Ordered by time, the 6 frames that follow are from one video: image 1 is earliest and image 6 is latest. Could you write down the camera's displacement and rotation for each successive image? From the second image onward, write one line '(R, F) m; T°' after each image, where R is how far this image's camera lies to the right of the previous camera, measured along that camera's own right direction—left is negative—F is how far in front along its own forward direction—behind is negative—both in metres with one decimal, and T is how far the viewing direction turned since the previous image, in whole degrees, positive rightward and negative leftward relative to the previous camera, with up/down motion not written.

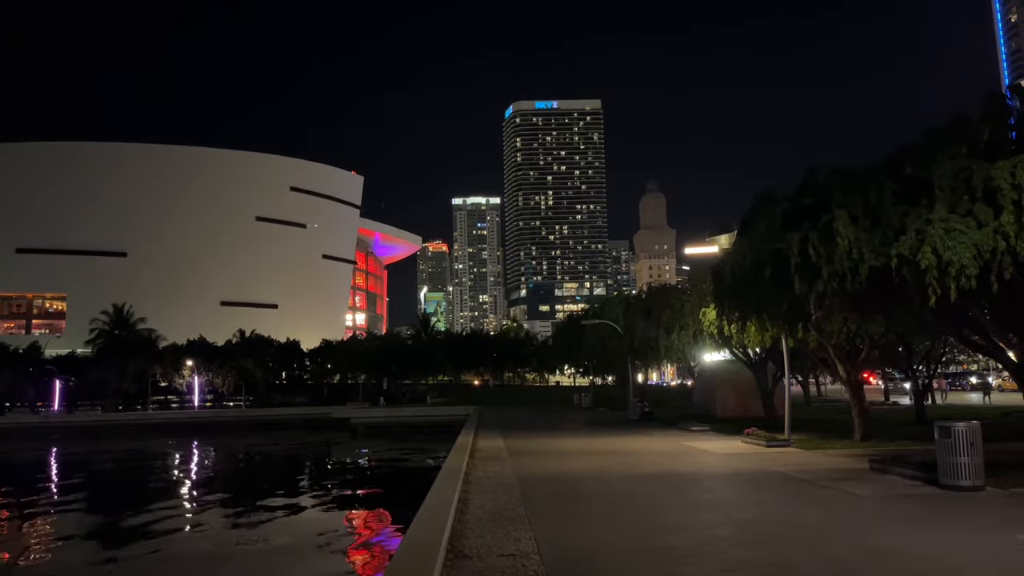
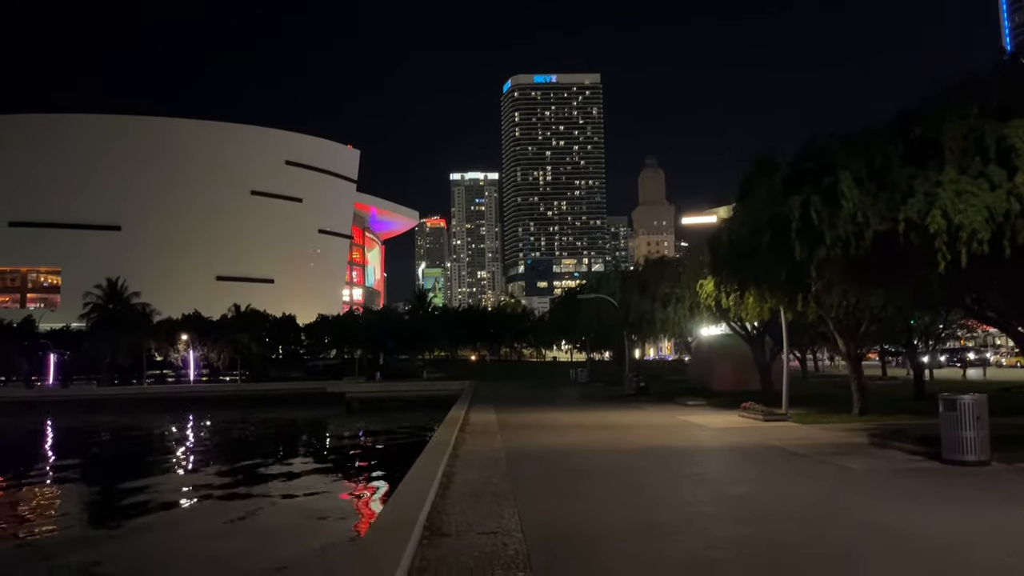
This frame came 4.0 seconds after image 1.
(+0.1, +0.4) m; 0°
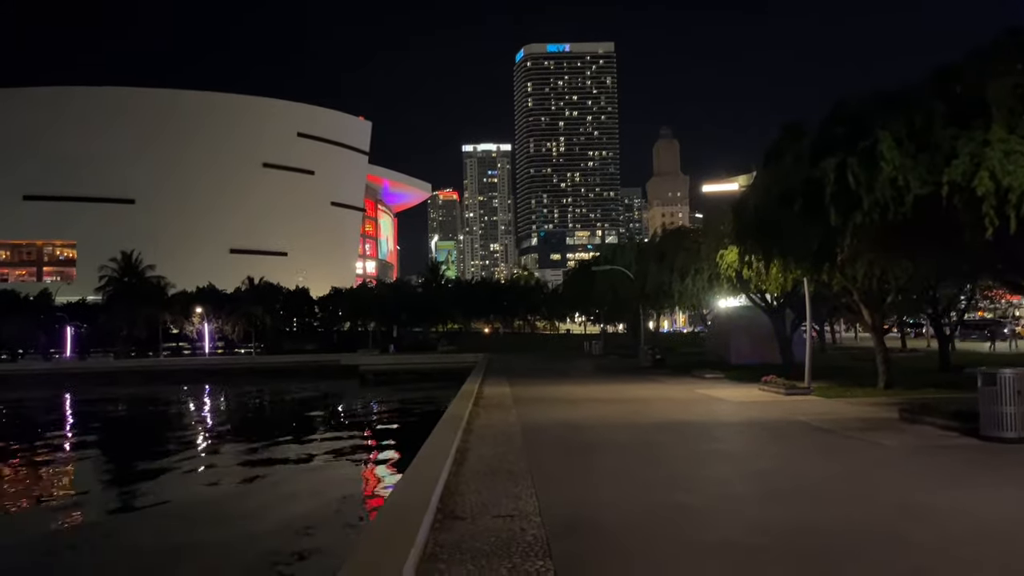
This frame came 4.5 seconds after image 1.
(0.0, +0.4) m; -1°
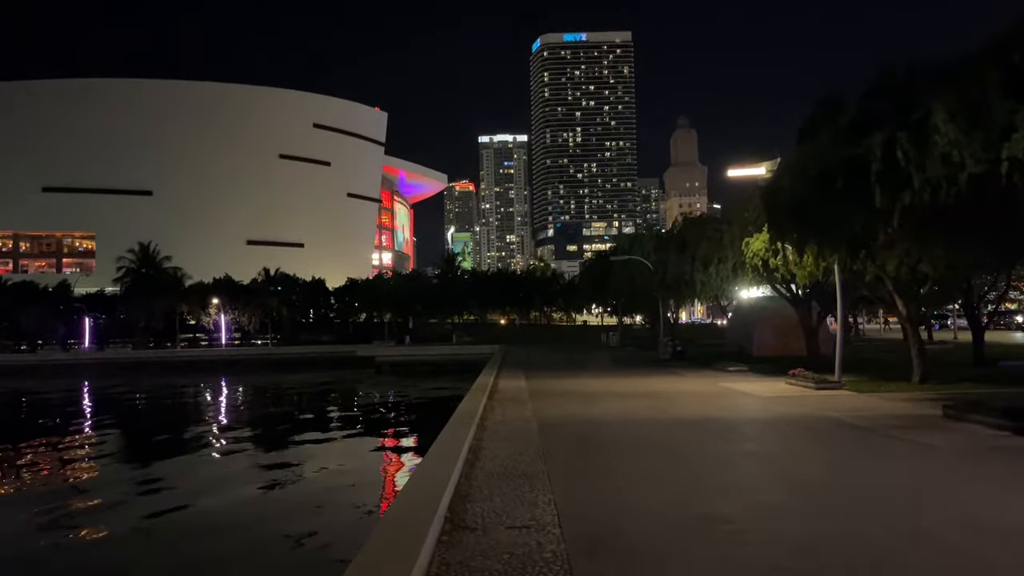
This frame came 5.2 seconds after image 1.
(0.0, +0.5) m; -1°
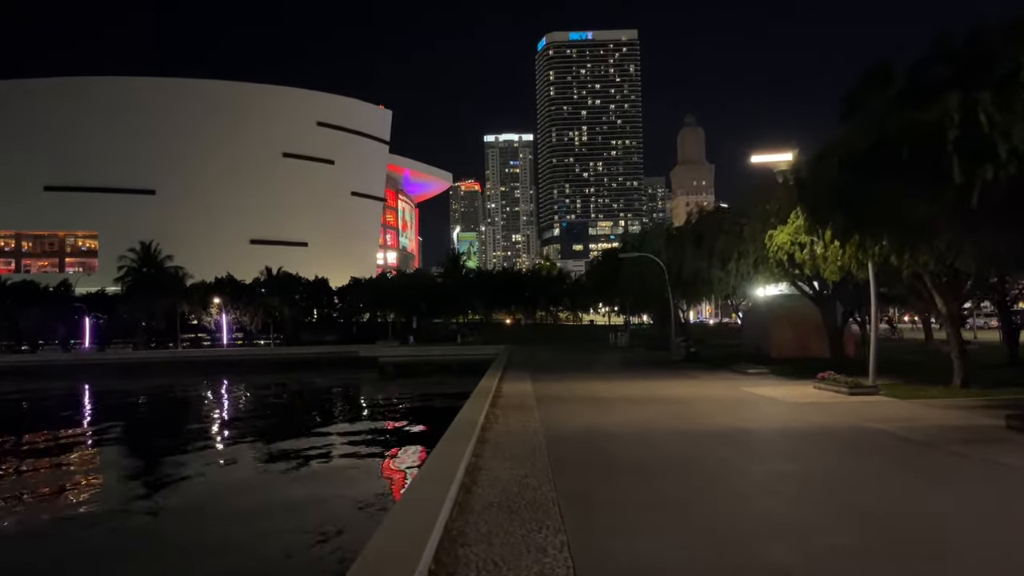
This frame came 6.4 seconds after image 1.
(0.0, +1.0) m; 0°
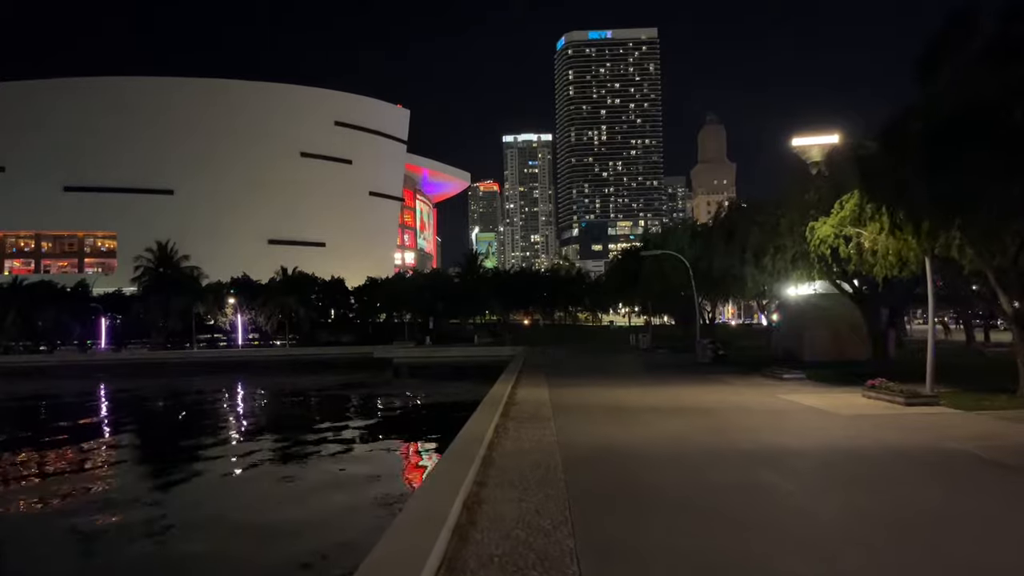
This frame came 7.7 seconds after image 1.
(+0.1, +1.1) m; -1°
